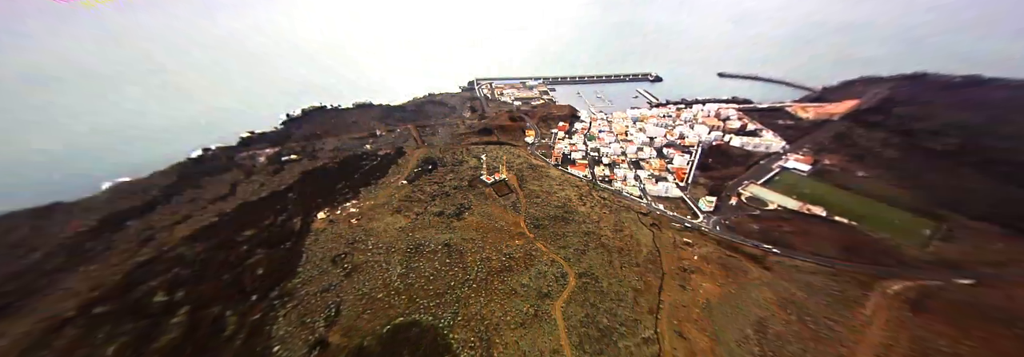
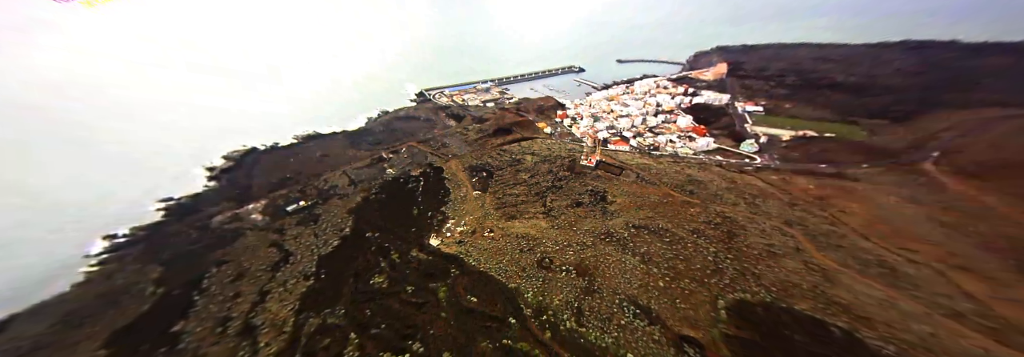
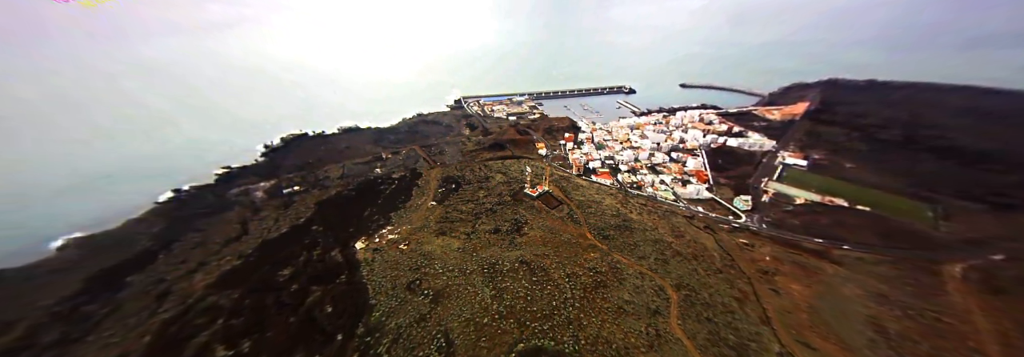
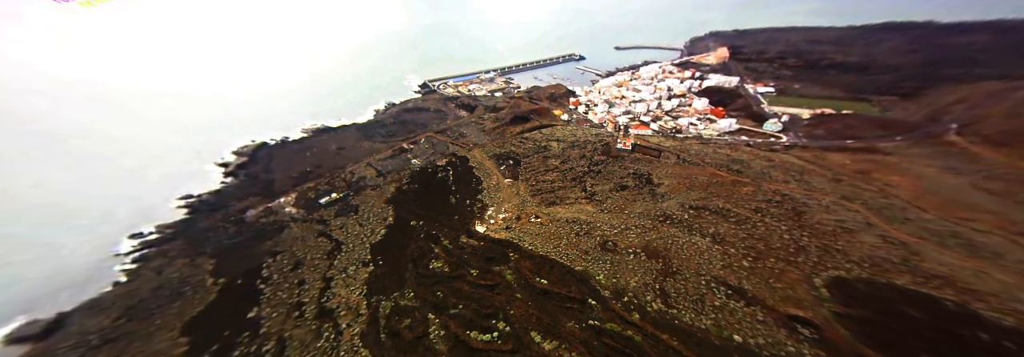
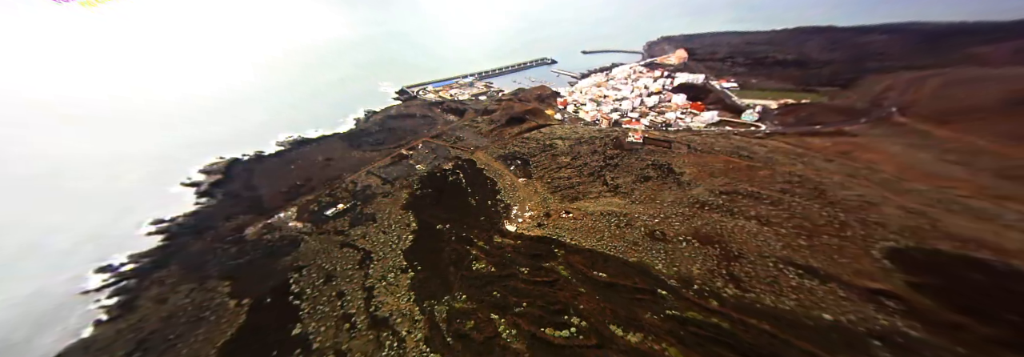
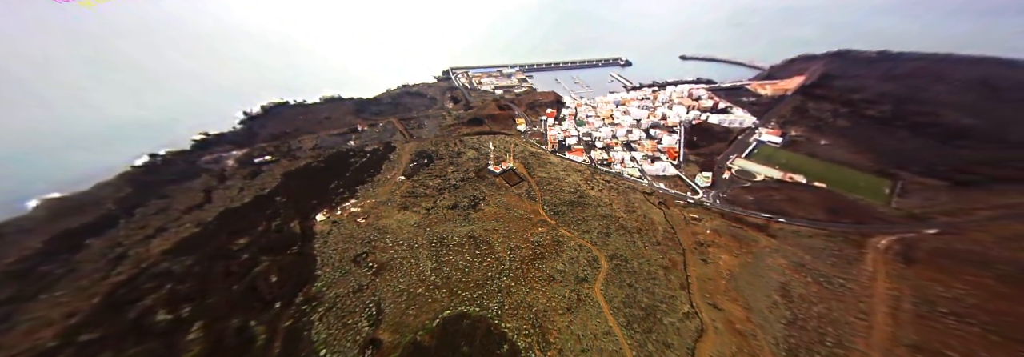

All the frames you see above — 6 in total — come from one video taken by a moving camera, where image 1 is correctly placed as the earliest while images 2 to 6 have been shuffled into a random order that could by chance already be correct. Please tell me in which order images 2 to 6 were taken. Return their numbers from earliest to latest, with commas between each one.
6, 3, 2, 4, 5
